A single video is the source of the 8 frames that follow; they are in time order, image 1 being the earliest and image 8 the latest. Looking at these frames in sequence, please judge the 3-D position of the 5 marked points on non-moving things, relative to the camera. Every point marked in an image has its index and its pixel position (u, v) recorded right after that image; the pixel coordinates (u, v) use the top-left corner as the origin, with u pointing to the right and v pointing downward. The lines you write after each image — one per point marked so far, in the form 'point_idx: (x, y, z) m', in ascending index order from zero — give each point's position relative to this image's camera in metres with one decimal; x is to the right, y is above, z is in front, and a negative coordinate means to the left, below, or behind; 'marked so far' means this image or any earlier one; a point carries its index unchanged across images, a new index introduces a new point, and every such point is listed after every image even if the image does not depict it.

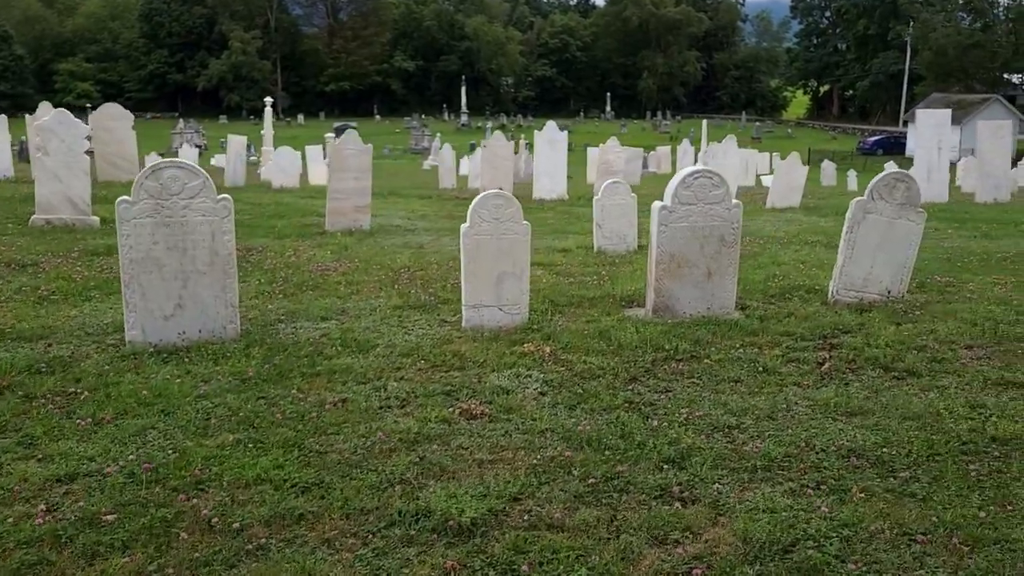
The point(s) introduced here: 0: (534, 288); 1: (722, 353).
0: (+0.2, 0.0, +8.9) m
1: (+1.7, -0.5, +6.8) m
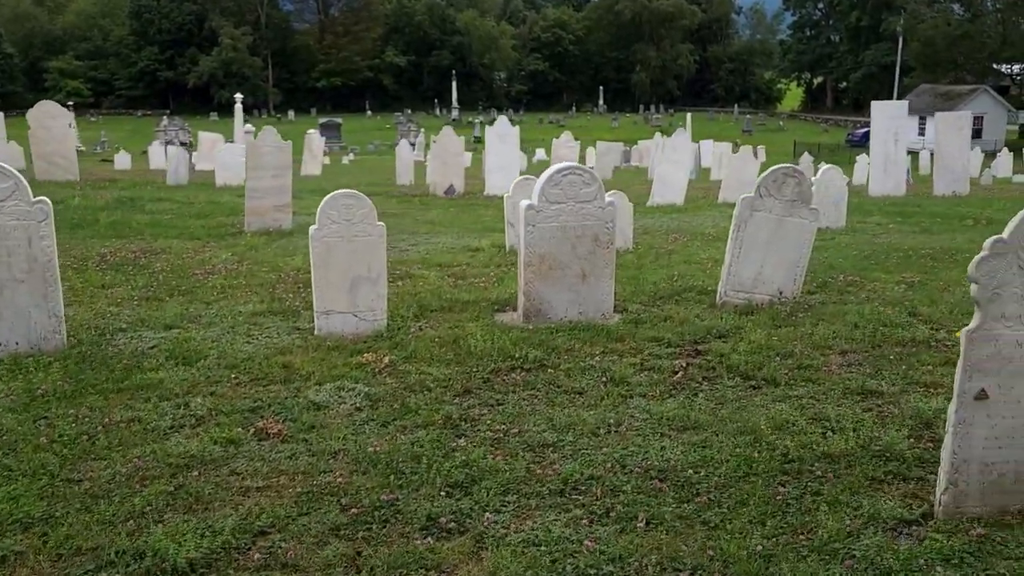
0: (-1.1, 0.0, +8.6) m
1: (+0.5, -0.6, +6.4) m
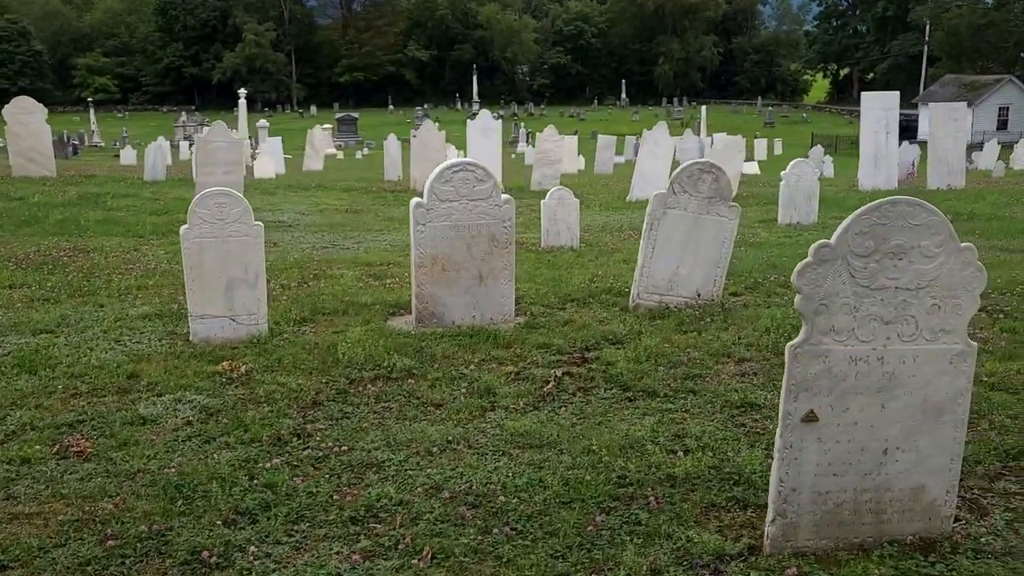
0: (-1.9, -0.1, +8.2) m
1: (-0.5, -0.6, +6.0) m
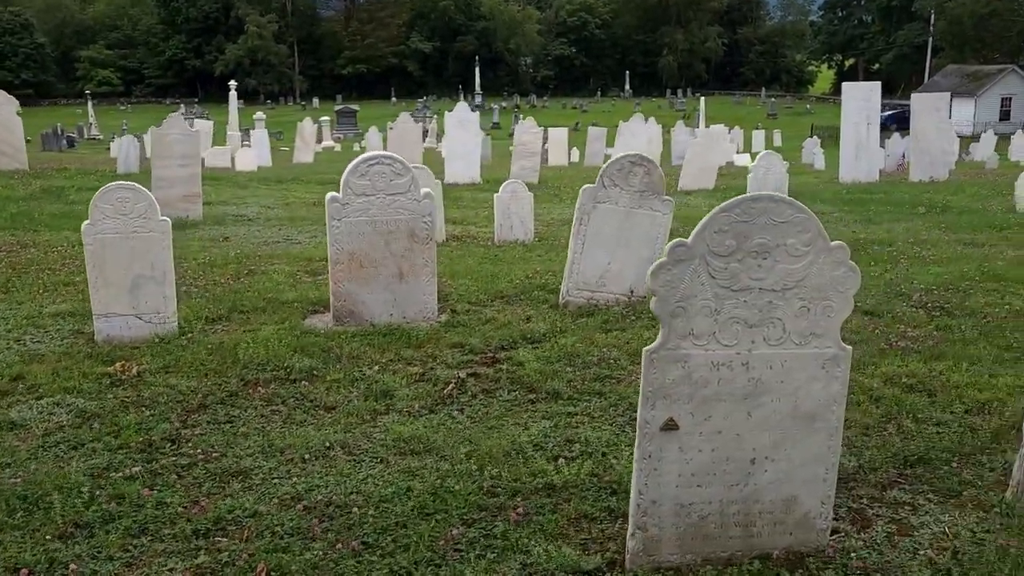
0: (-2.6, 0.0, +8.0) m
1: (-1.1, -0.6, +5.8) m
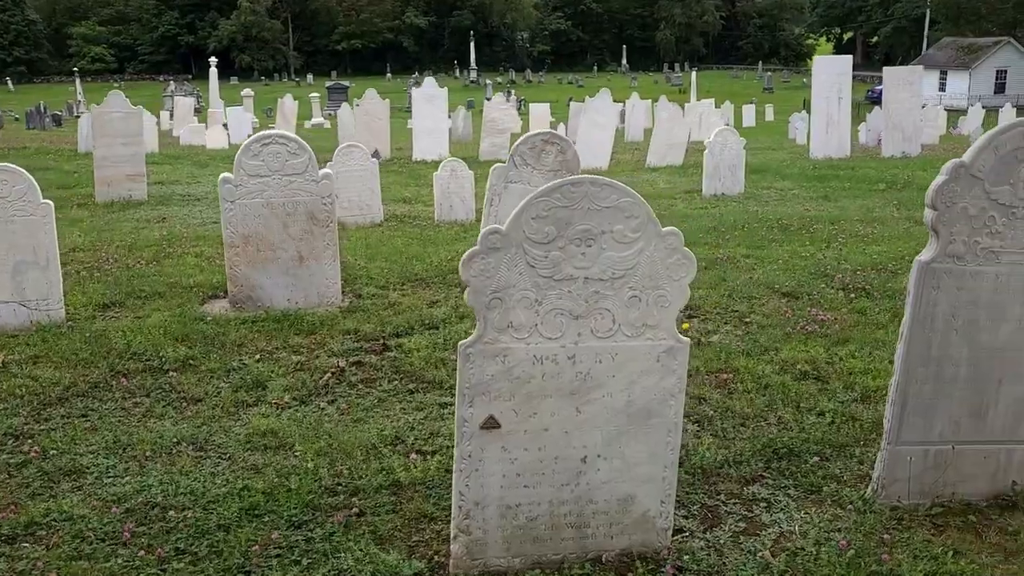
0: (-3.4, +0.1, +7.8) m
1: (-1.9, -0.5, +5.6) m
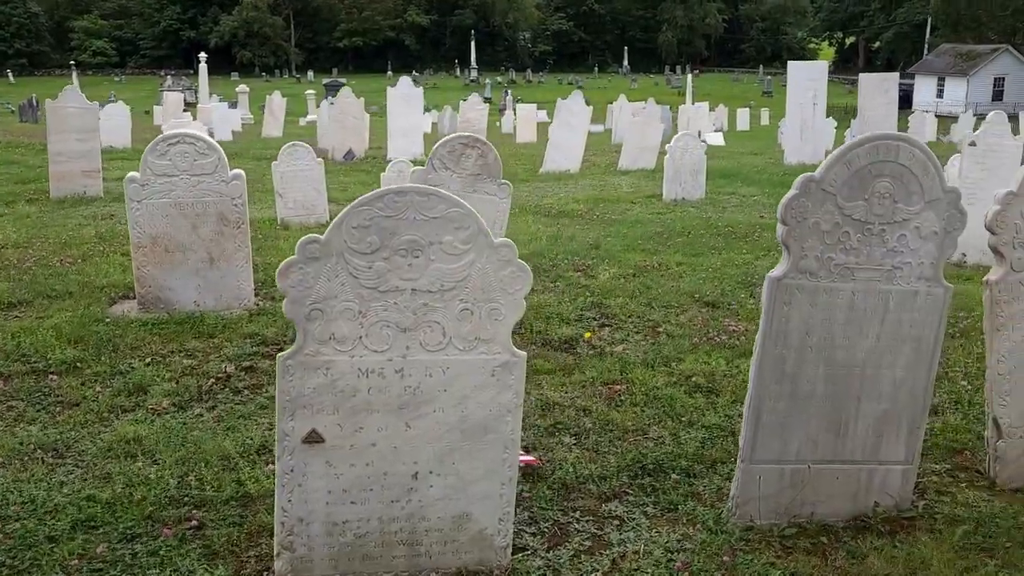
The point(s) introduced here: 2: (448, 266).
0: (-4.1, +0.1, +7.7) m
1: (-2.6, -0.5, +5.5) m
2: (-0.3, +0.1, +3.3) m
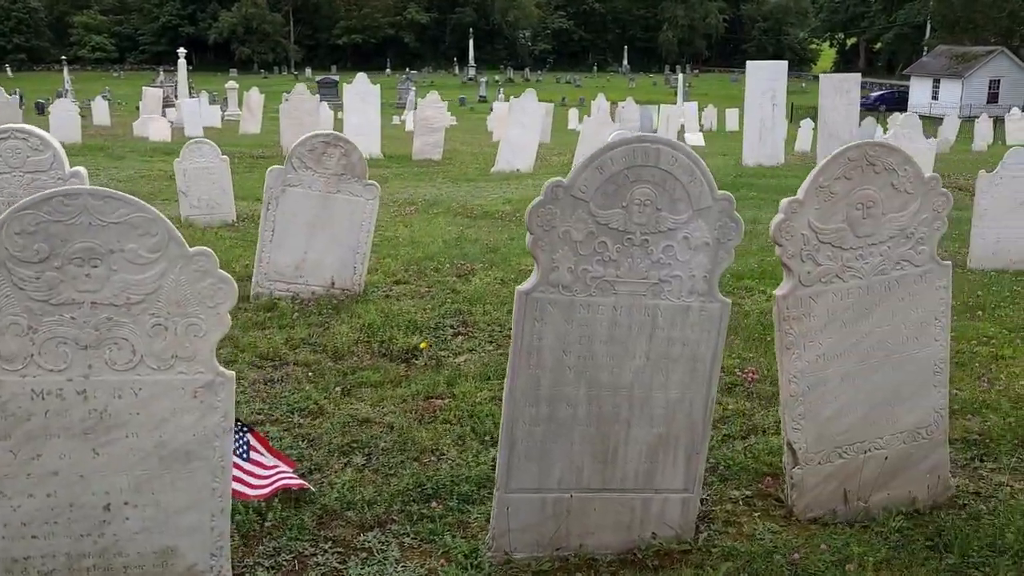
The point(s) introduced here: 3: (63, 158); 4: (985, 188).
0: (-5.2, +0.1, +7.3) m
1: (-3.7, -0.5, +5.2) m
2: (-1.3, 0.0, +2.9) m
3: (-3.3, +1.0, +6.2) m
4: (+5.0, +1.1, +8.7) m
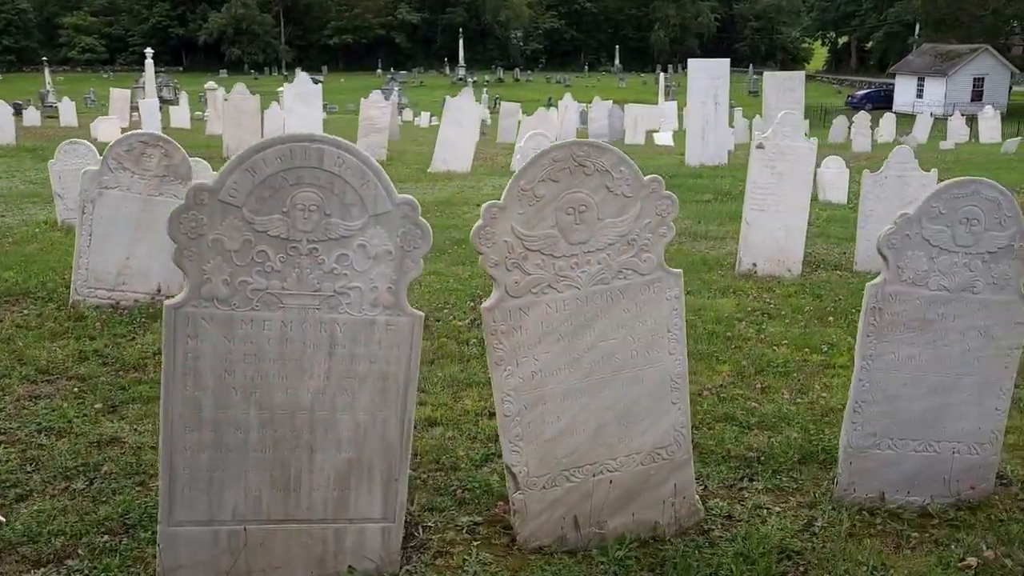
0: (-6.5, +0.1, +6.9) m
1: (-5.0, -0.6, +4.8) m
2: (-2.6, 0.0, +2.6) m
3: (-4.6, +0.9, +5.8) m
4: (+3.6, +1.0, +8.5) m
